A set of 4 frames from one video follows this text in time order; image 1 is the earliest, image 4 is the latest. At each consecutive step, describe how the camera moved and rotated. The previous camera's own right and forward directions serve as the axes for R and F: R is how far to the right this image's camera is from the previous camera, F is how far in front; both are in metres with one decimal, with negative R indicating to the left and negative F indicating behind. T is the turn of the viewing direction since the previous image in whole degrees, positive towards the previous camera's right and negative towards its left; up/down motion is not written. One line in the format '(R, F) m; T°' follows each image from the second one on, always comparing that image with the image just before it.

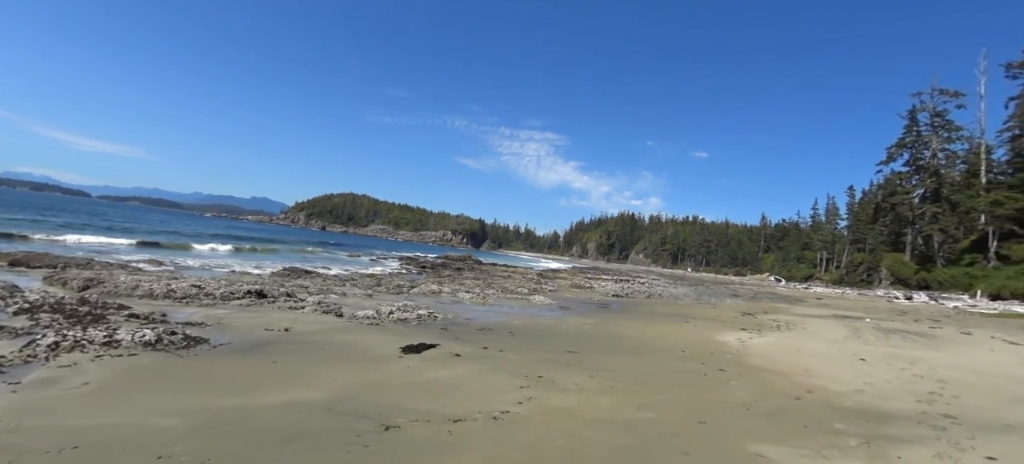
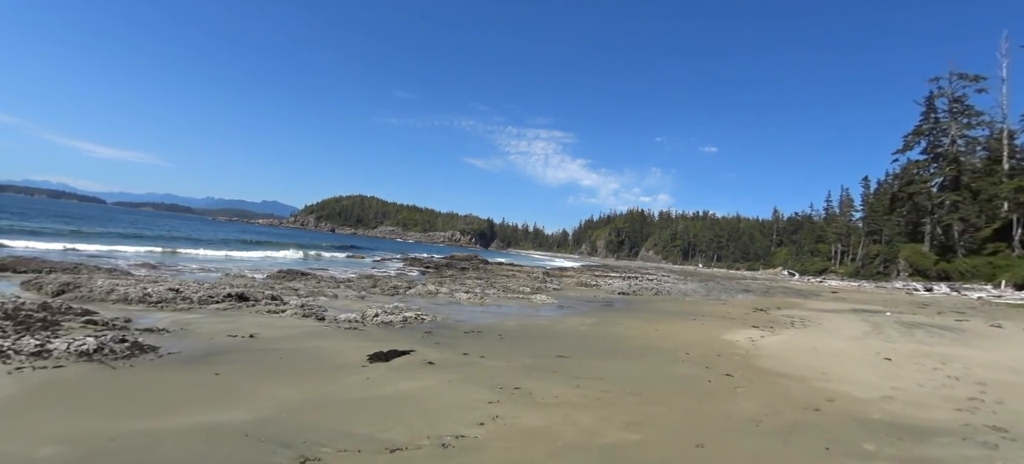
(+0.5, +0.8) m; -1°
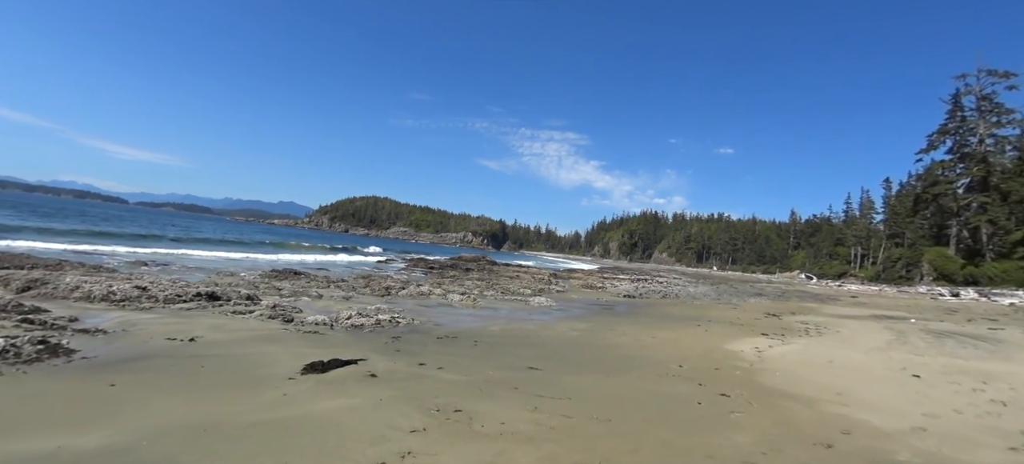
(+0.7, +1.0) m; -2°
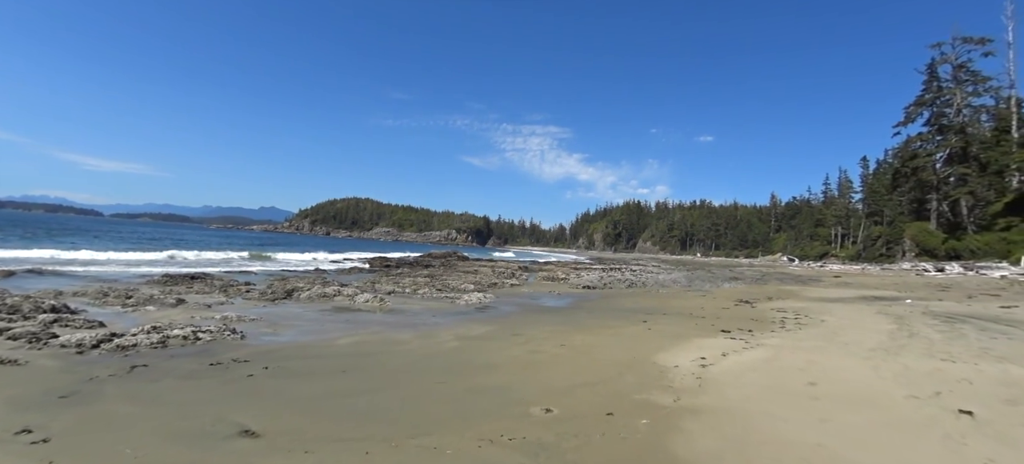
(+2.2, +3.2) m; +2°
